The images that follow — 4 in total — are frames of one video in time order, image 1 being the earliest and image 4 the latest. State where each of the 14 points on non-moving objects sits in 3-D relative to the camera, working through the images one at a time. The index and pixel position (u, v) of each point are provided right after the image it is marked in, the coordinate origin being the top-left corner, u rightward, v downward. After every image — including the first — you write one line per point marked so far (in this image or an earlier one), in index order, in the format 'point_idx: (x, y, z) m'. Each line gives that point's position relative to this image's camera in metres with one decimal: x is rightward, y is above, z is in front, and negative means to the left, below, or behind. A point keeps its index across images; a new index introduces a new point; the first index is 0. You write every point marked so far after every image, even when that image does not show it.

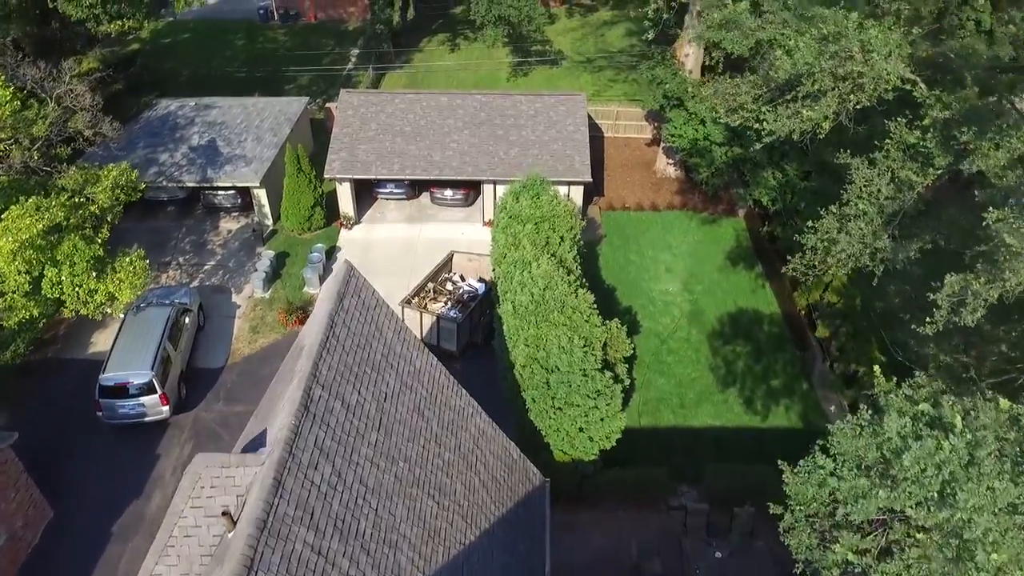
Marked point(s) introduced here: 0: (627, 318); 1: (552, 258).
0: (+2.8, -0.7, +19.0) m
1: (+0.8, +0.6, +15.0) m
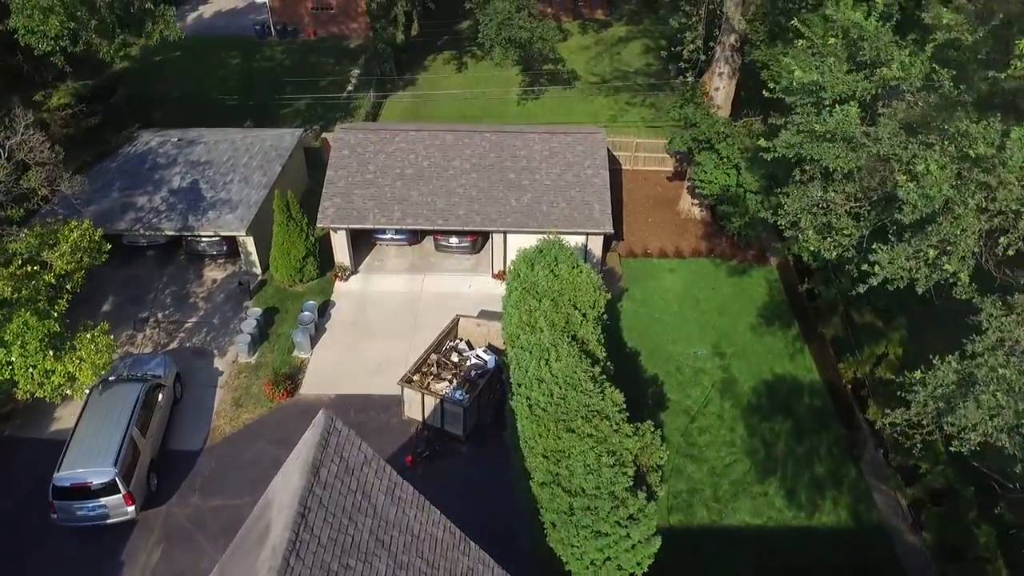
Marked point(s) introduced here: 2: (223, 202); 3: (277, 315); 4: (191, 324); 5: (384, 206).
0: (+3.1, -2.2, +17.0) m
1: (+1.0, -0.9, +13.0) m
2: (-7.2, +2.2, +19.1) m
3: (-5.7, -0.7, +18.7) m
4: (-7.7, -0.9, +18.4) m
5: (-3.0, +2.0, +18.2) m
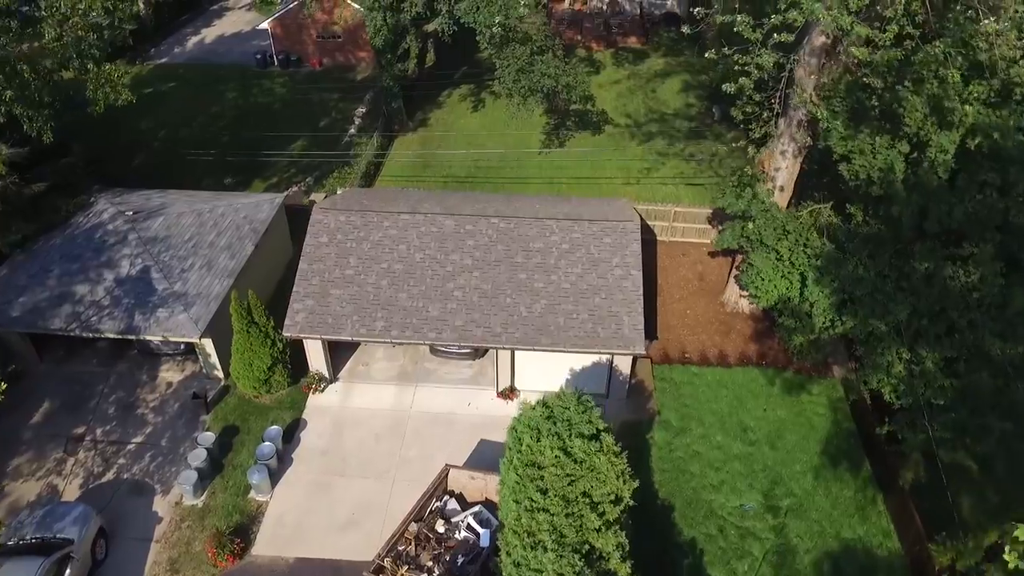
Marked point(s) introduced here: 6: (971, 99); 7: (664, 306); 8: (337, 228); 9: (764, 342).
0: (+3.1, -4.8, +13.6) m
1: (+0.9, -3.5, +9.7) m
2: (-7.0, -0.1, +16.0) m
3: (-5.6, -3.0, +15.5) m
4: (-7.6, -3.2, +15.4) m
5: (-2.9, -0.5, +15.0) m
6: (+7.6, +3.2, +12.8) m
7: (+3.8, -0.4, +19.1) m
8: (-3.7, +1.3, +16.1) m
9: (+6.0, -1.3, +18.1) m
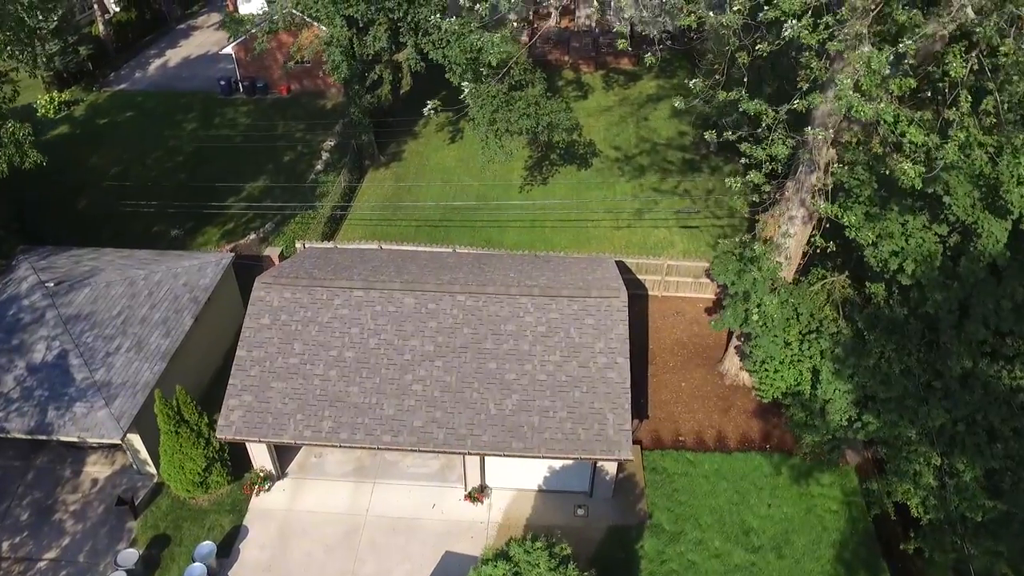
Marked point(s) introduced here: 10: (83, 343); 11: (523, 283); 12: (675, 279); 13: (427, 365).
0: (+2.6, -6.4, +11.6) m
1: (+0.4, -5.0, +7.7) m
2: (-7.6, -1.8, +14.0) m
3: (-6.1, -4.6, +13.5) m
4: (-8.2, -4.8, +13.4) m
5: (-3.4, -2.1, +13.0) m
6: (+7.1, +1.6, +10.9) m
7: (+3.2, -2.0, +17.2) m
8: (-4.3, -0.3, +14.1) m
9: (+5.4, -2.8, +16.2) m
10: (-8.1, -1.1, +14.5) m
11: (+0.2, +0.1, +14.6) m
12: (+4.1, +0.2, +19.0) m
13: (-1.5, -1.3, +13.4) m
